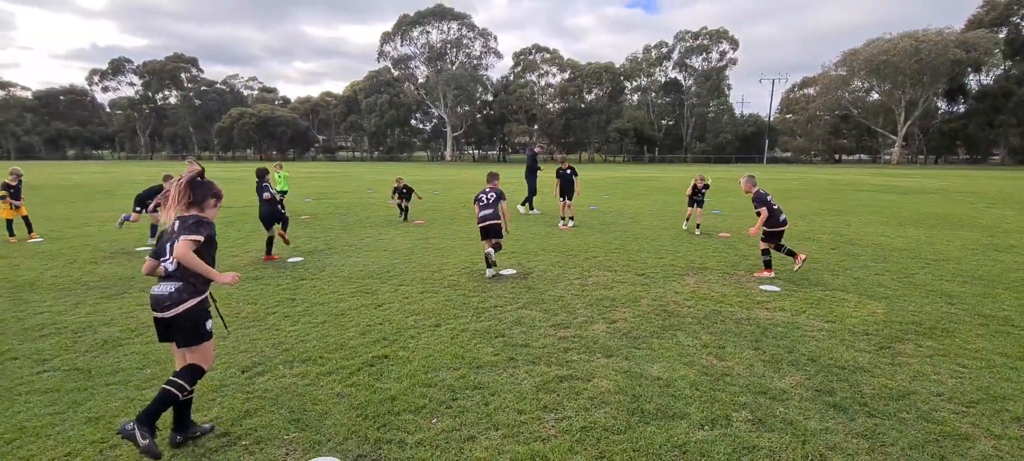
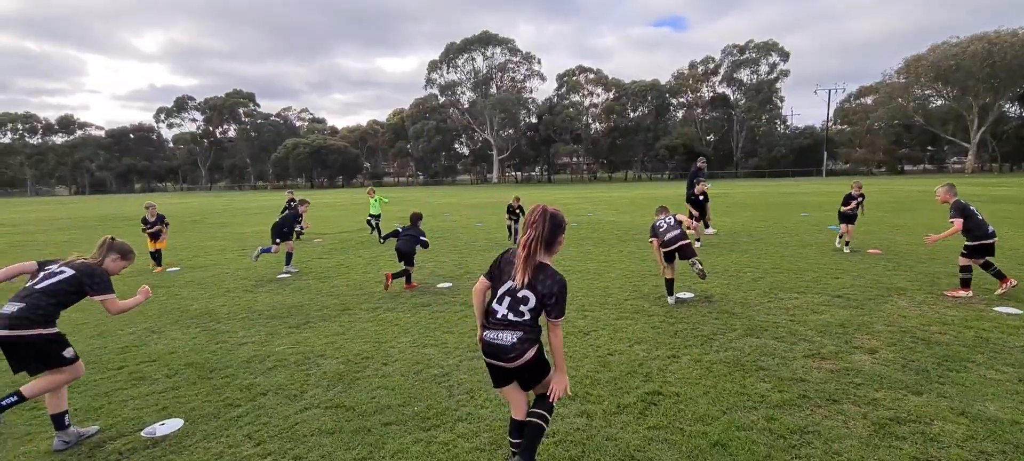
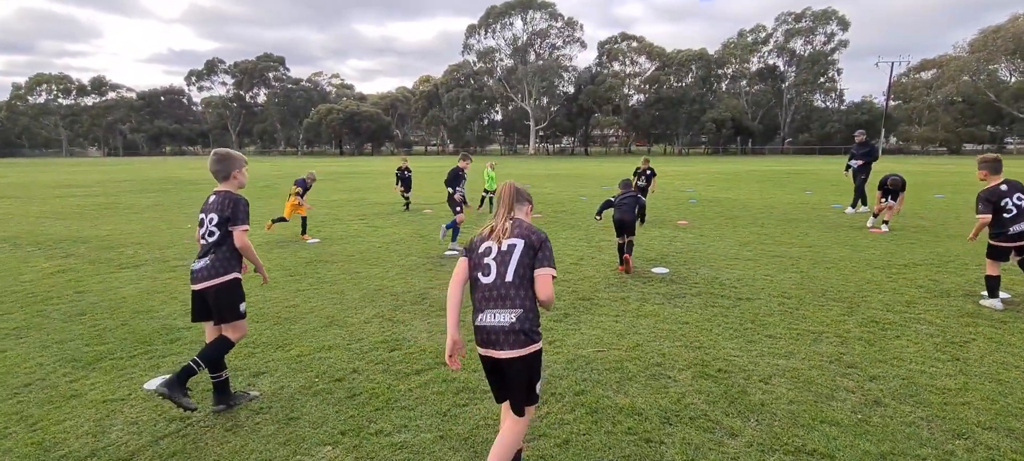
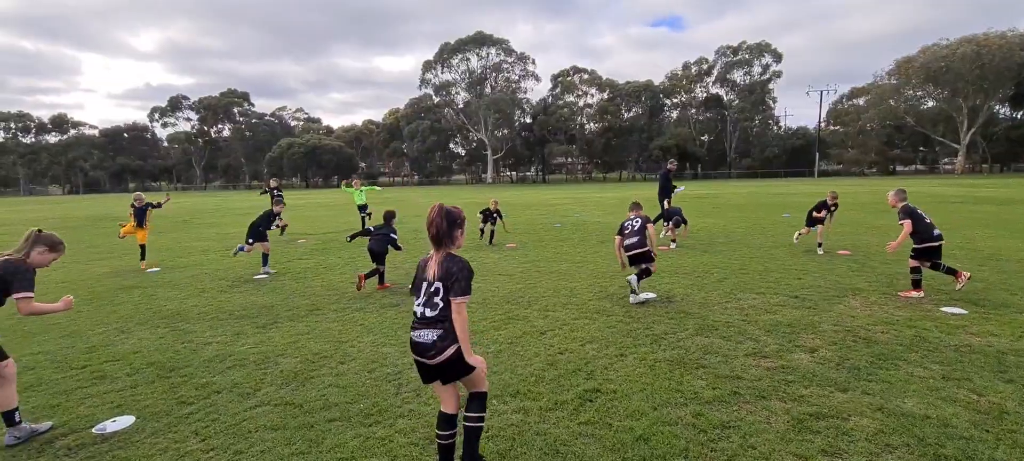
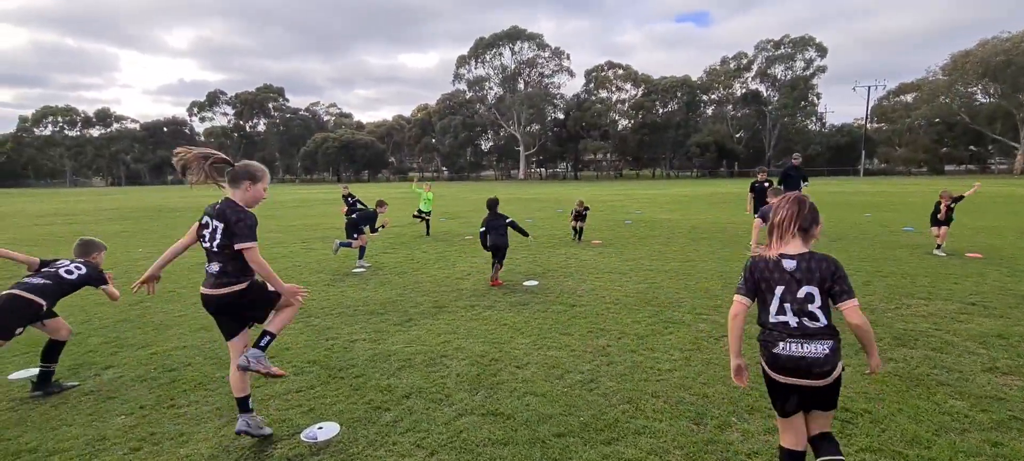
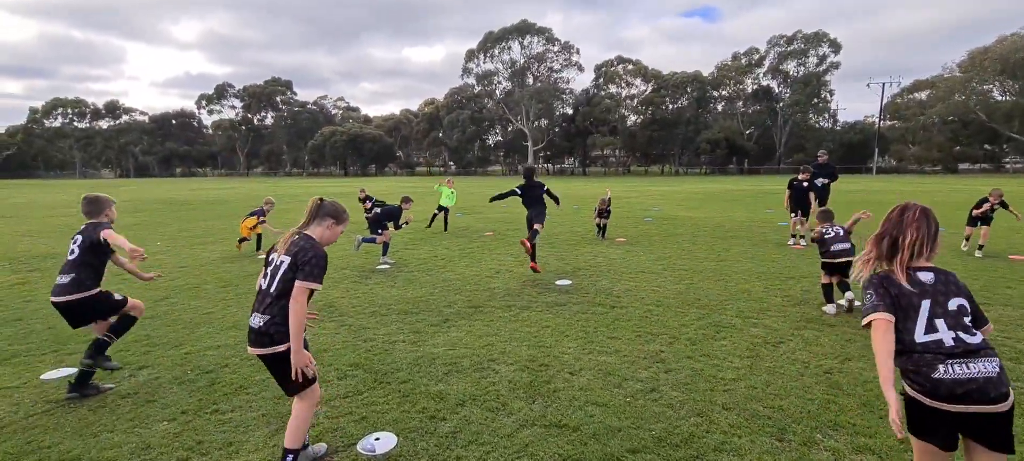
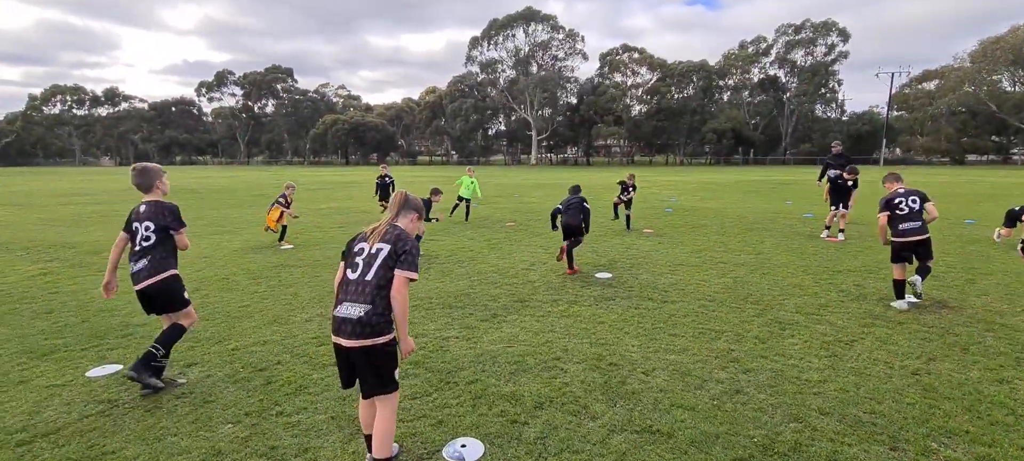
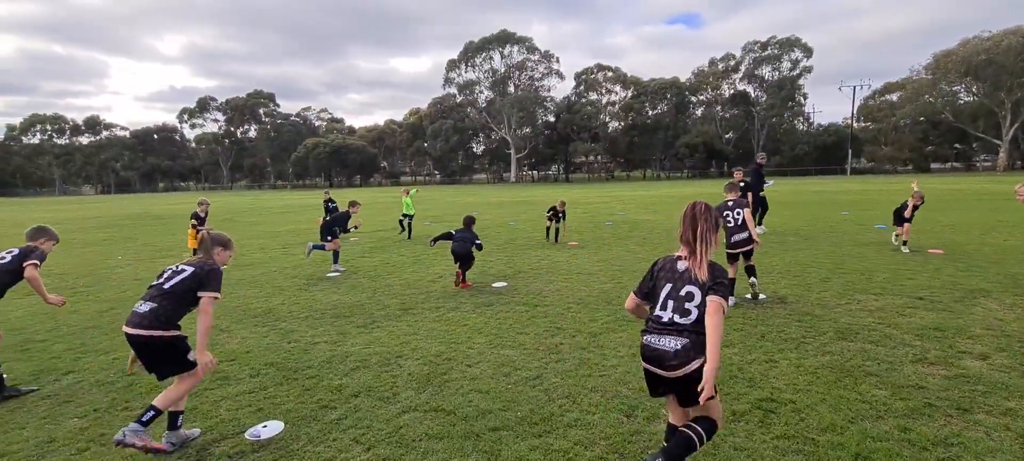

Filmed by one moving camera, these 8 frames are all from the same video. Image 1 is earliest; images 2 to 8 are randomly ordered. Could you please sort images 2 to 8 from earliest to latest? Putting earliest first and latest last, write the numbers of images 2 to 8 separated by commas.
4, 2, 8, 5, 6, 7, 3
